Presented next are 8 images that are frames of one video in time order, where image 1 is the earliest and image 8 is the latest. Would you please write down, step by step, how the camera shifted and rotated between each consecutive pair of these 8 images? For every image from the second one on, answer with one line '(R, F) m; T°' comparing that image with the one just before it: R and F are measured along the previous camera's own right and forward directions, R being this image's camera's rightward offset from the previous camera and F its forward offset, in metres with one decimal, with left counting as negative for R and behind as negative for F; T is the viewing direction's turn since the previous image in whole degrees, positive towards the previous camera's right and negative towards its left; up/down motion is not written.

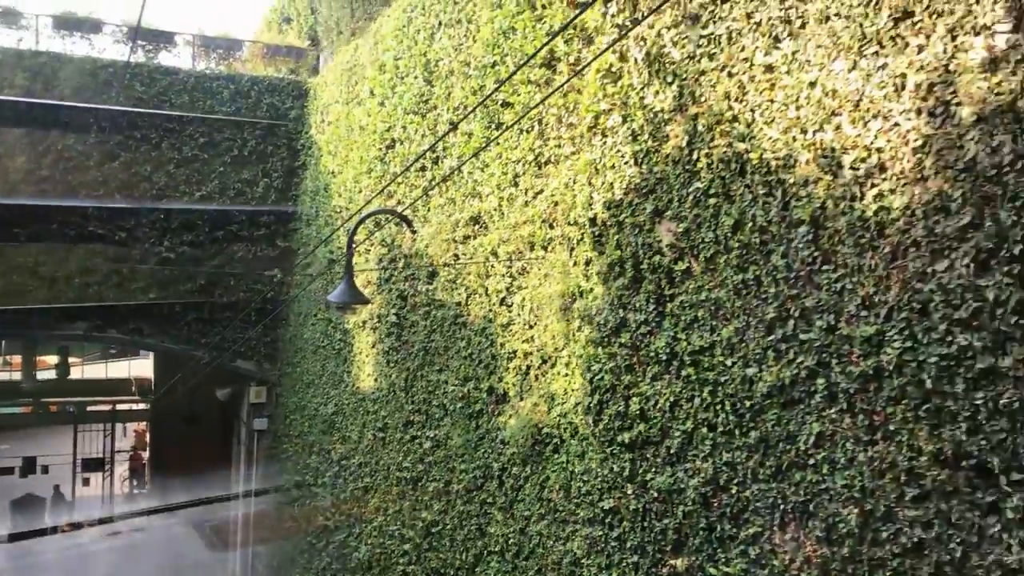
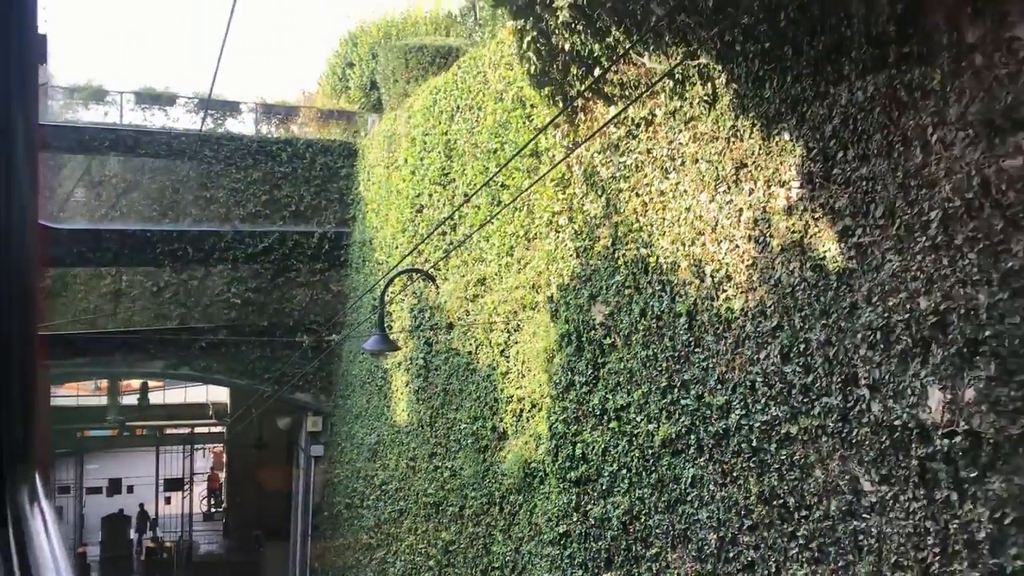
(+0.3, -0.6) m; -4°
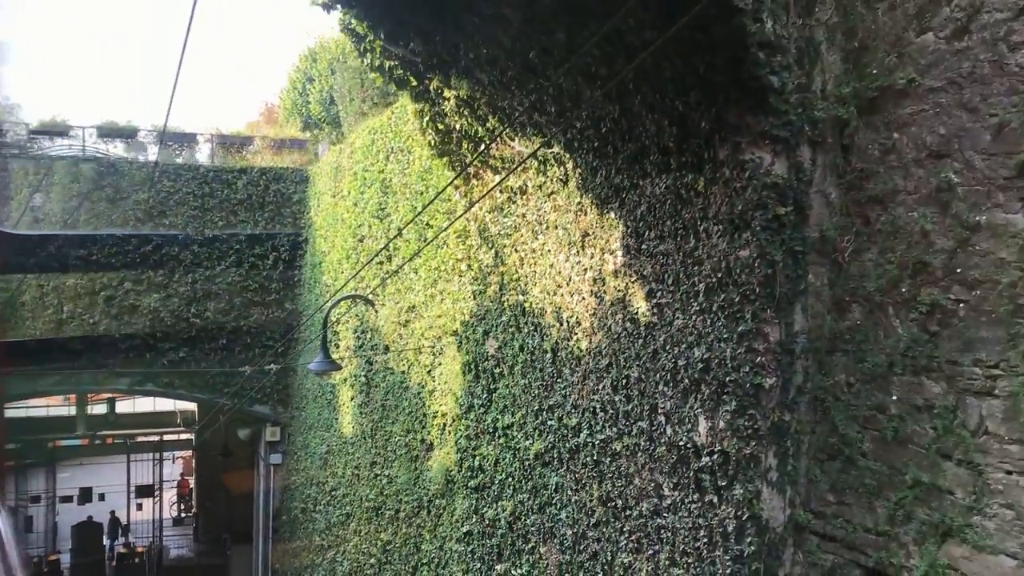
(+0.3, -0.6) m; +2°
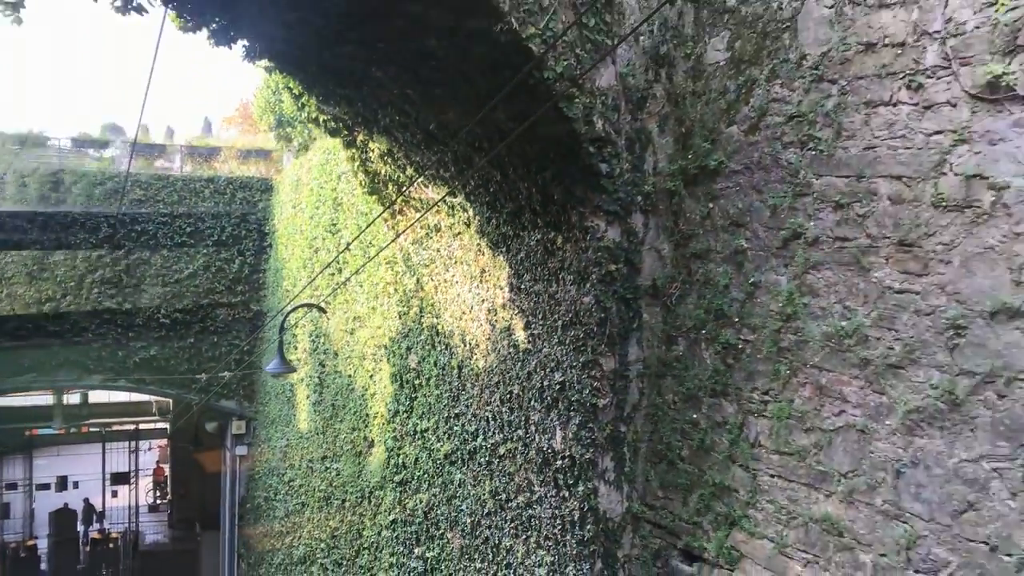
(+0.3, -0.6) m; +1°
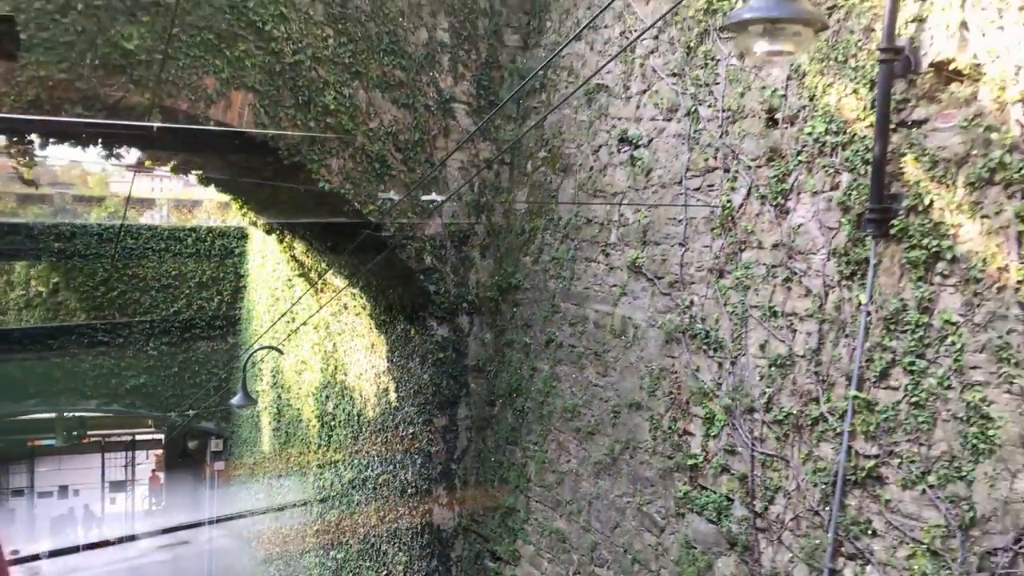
(+0.6, -1.2) m; 0°
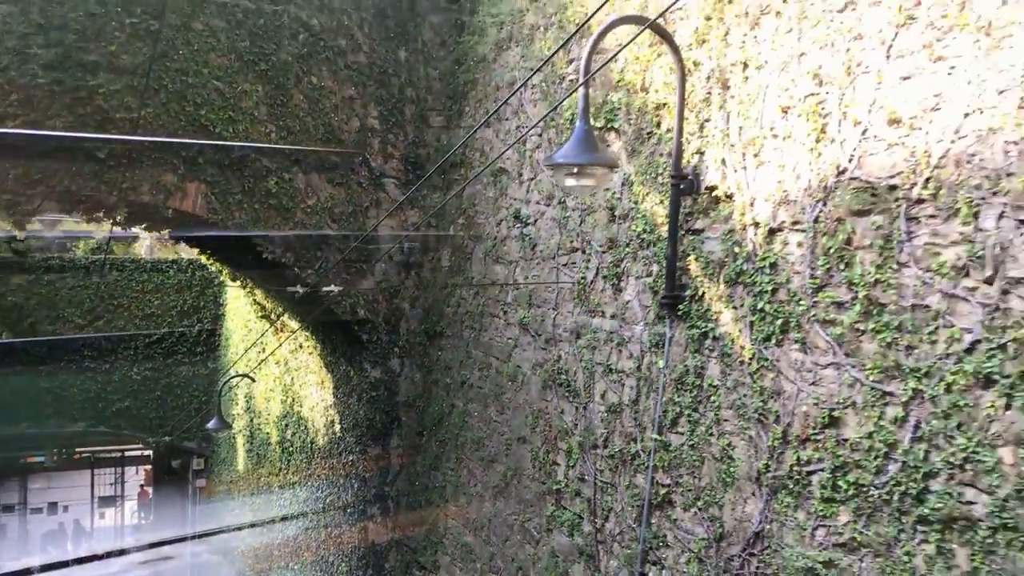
(+0.3, -0.7) m; 0°
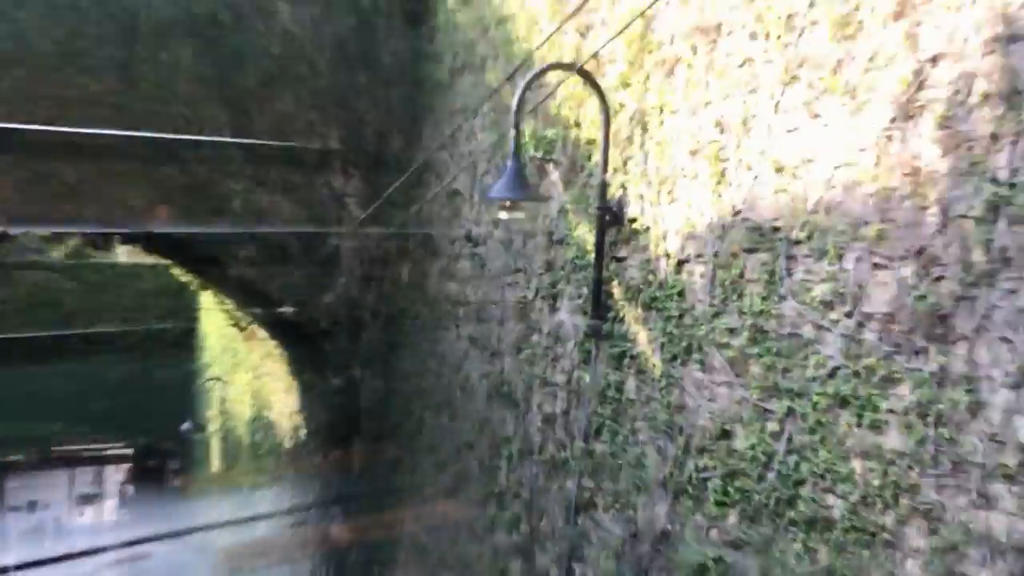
(+0.1, -0.3) m; +1°
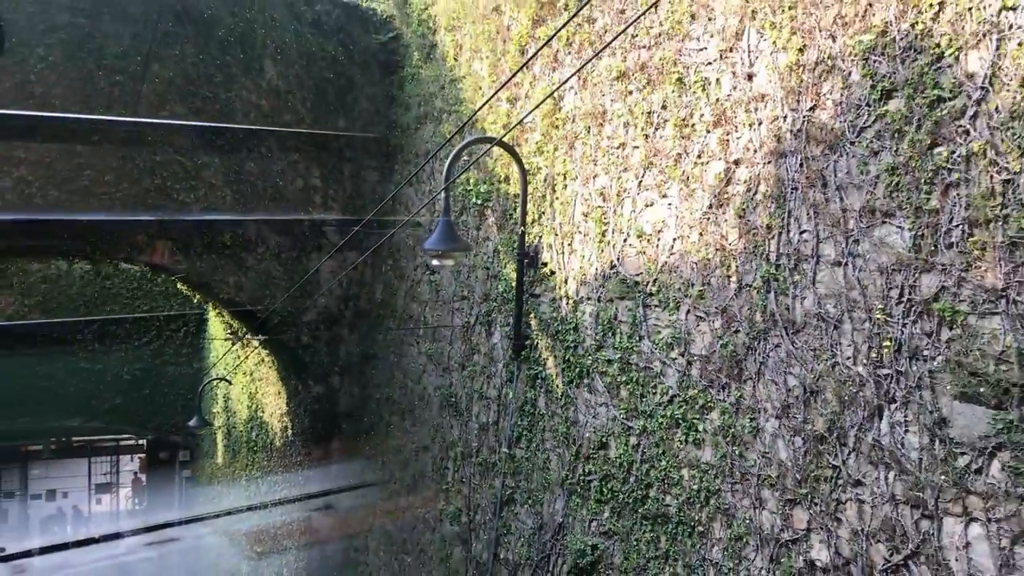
(+0.3, -0.6) m; -1°
